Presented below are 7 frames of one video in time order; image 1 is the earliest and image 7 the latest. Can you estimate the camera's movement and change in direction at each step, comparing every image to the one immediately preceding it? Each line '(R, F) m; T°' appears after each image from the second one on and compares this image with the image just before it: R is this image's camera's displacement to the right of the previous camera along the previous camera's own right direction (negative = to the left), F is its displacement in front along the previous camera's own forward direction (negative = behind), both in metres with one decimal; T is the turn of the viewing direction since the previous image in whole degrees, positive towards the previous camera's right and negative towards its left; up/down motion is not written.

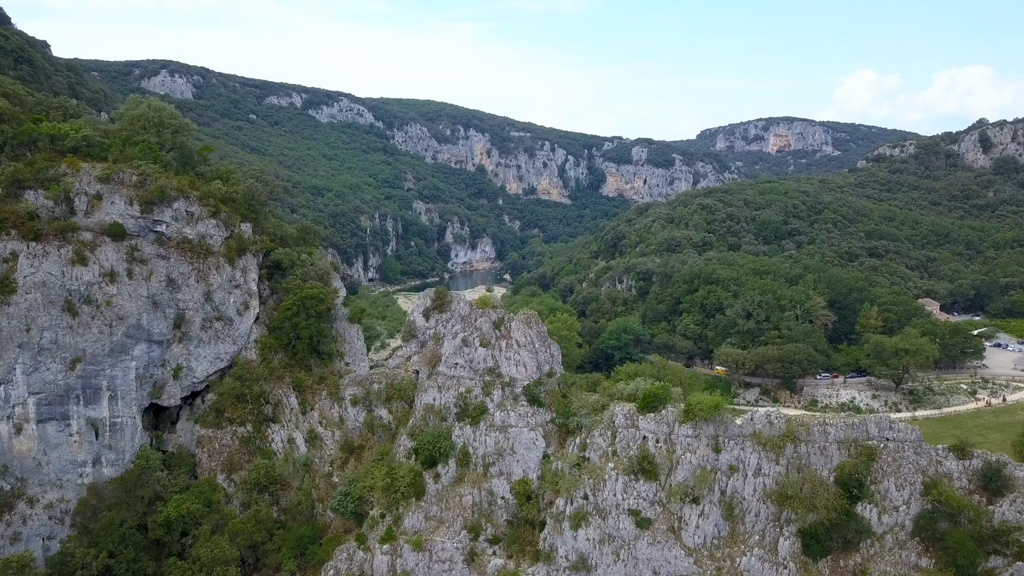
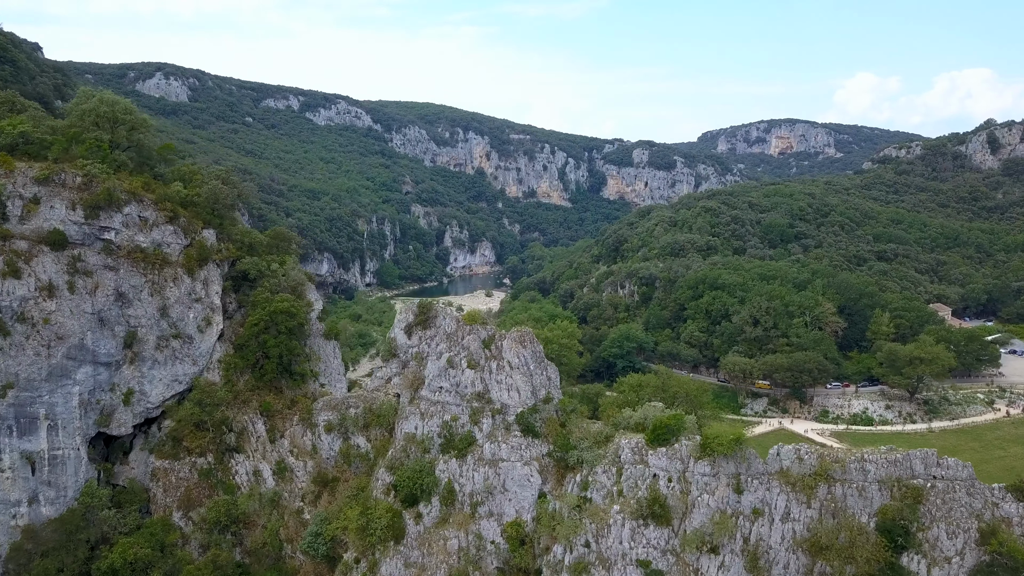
(+0.2, +1.5) m; 0°
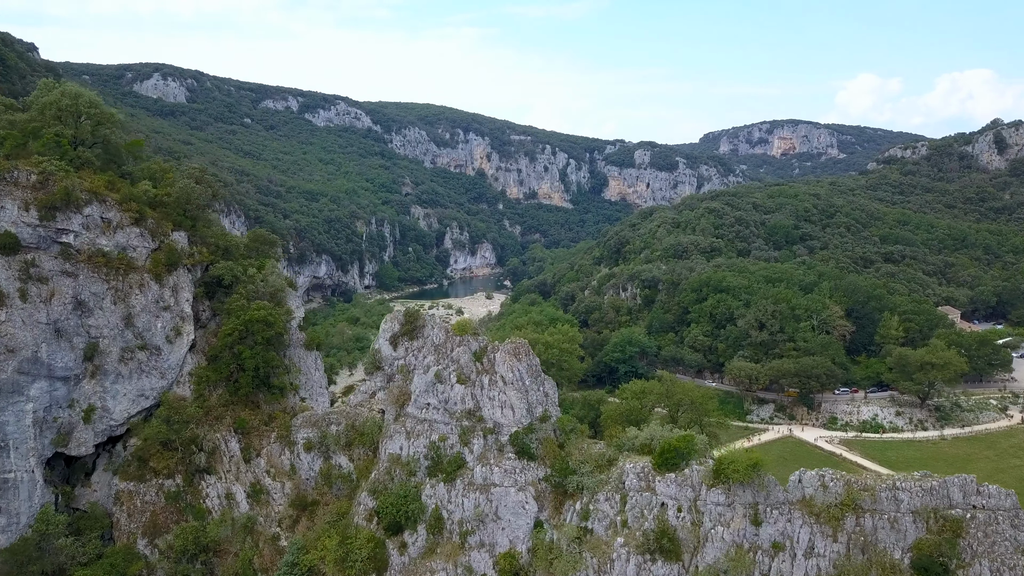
(+0.1, +1.0) m; 0°
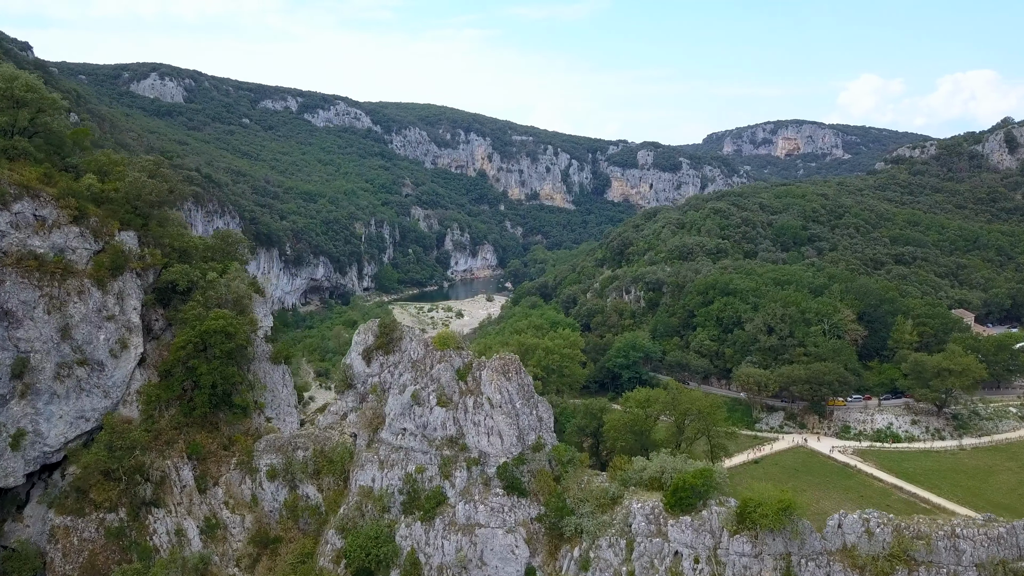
(+0.2, +1.4) m; 0°
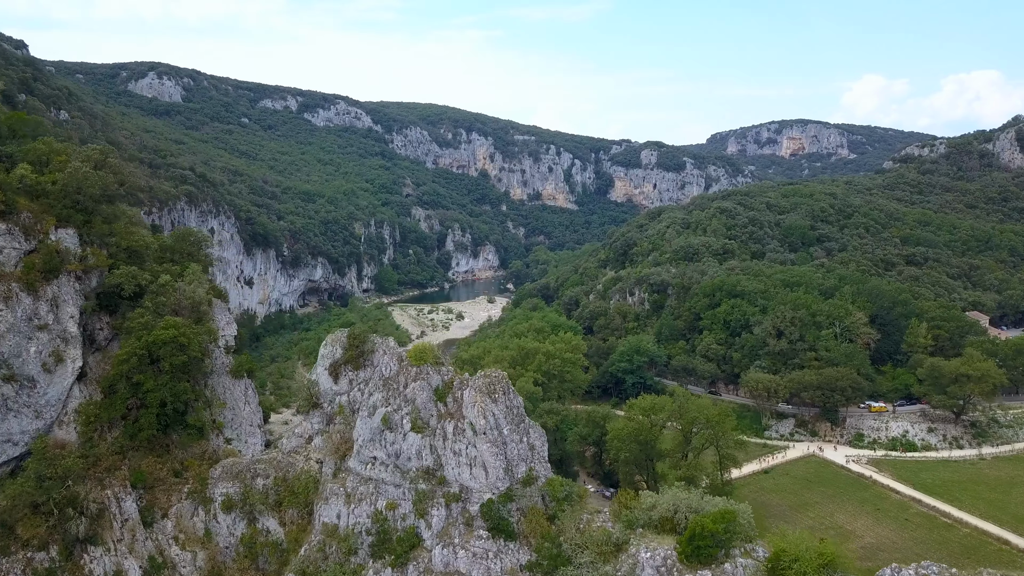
(+0.2, +1.3) m; 0°
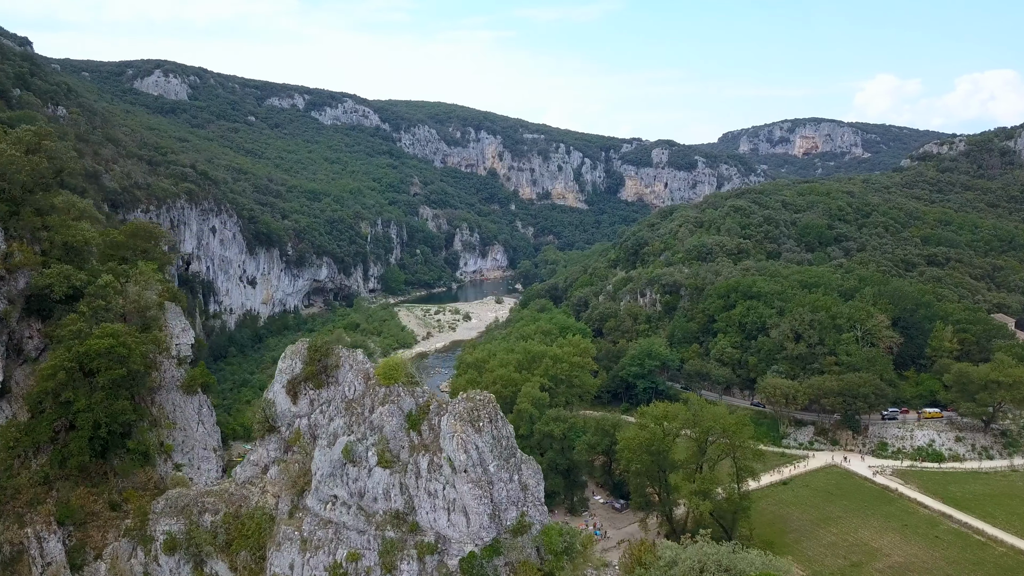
(+0.2, +1.4) m; -1°
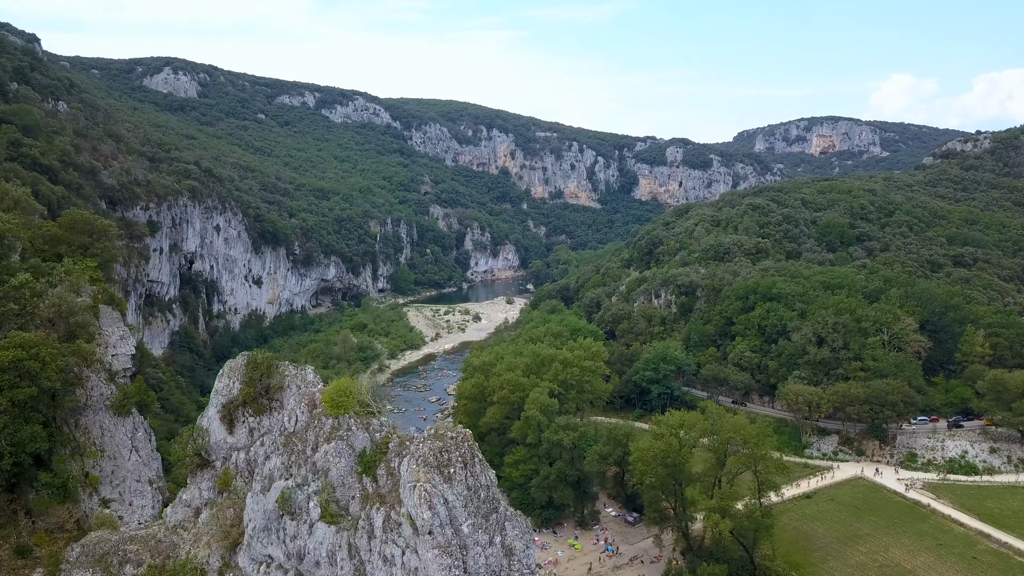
(+0.2, +1.4) m; -1°
